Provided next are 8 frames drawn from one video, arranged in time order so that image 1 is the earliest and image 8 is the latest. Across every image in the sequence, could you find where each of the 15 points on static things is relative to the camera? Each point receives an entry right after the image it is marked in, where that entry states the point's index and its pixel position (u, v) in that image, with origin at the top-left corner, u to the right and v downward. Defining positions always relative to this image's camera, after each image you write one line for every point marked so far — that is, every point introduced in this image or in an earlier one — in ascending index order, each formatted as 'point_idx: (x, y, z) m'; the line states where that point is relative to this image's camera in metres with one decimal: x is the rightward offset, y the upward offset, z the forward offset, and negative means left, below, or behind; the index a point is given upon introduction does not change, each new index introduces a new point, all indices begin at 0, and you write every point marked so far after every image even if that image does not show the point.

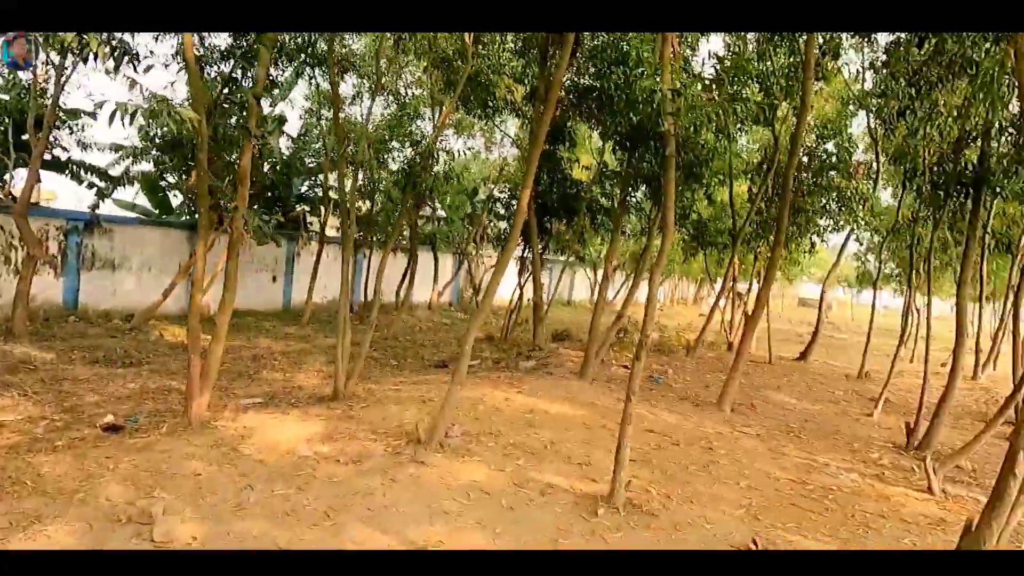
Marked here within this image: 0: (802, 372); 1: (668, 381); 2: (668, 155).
0: (+4.5, -1.3, +10.3) m
1: (+1.9, -1.1, +8.2) m
2: (+1.1, +1.0, +4.8) m
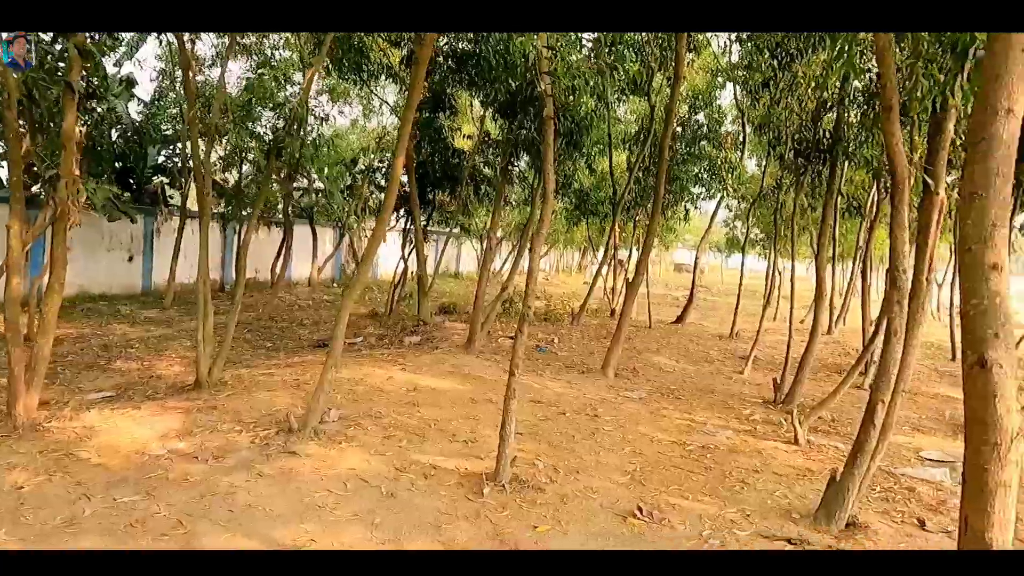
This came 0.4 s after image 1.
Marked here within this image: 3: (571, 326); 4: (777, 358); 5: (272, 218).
0: (+2.7, -0.8, +10.8) m
1: (+0.5, -0.8, +8.2) m
2: (+0.2, +1.2, +4.7) m
3: (+0.9, -0.6, +10.7) m
4: (+3.6, -1.0, +9.1) m
5: (-5.2, +1.5, +14.4) m
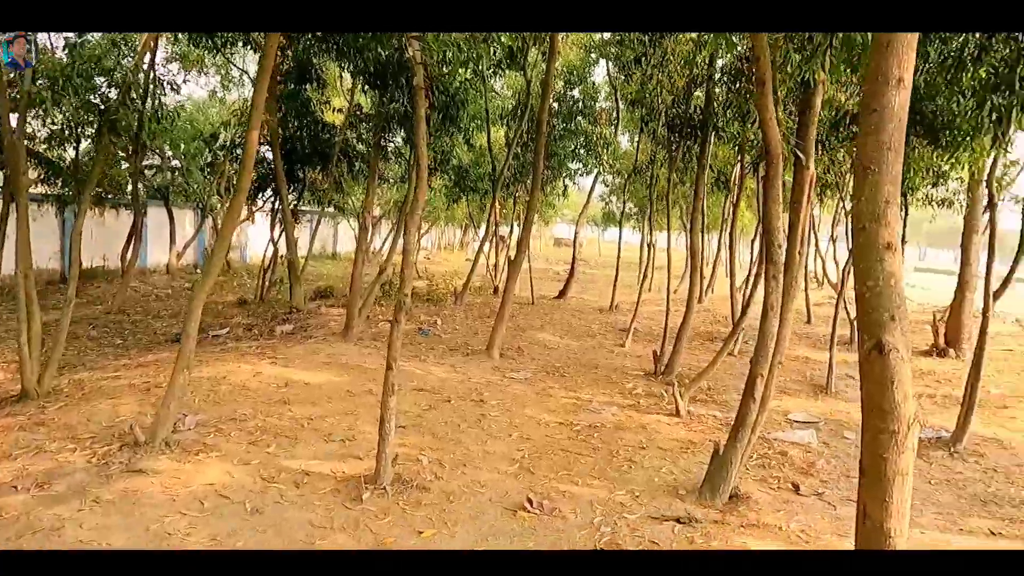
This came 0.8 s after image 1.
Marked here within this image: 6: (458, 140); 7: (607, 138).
0: (+0.8, -0.4, +10.9) m
1: (-0.9, -0.5, +8.0) m
2: (-0.6, +1.3, +4.4) m
3: (-0.9, -0.3, +10.4) m
4: (+2.0, -0.6, +9.3) m
5: (-7.7, +1.7, +13.0) m
6: (-1.0, +2.7, +11.9) m
7: (+1.8, +2.8, +12.4) m
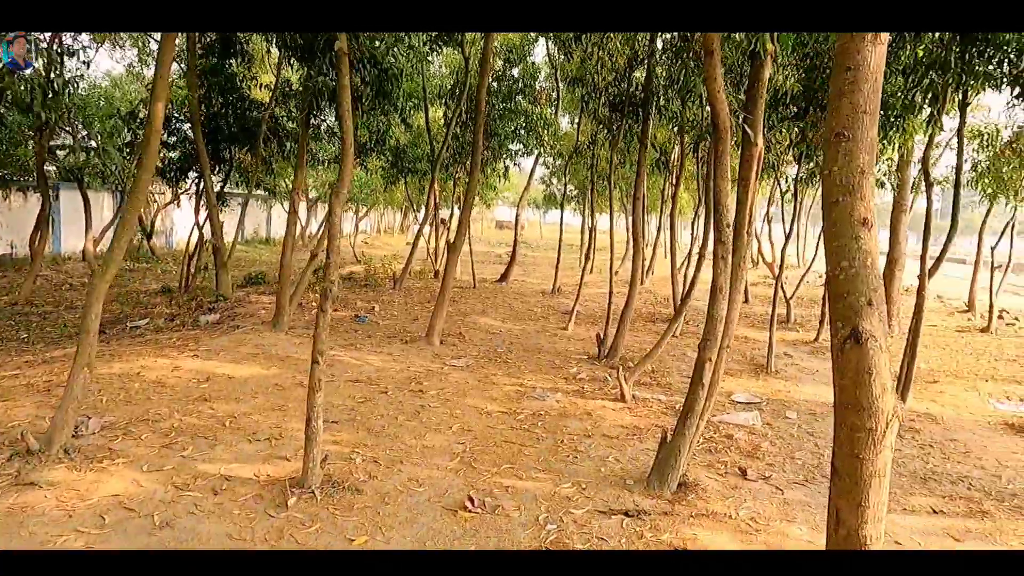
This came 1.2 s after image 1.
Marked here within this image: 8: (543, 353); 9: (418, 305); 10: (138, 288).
0: (-0.1, -0.1, +10.7) m
1: (-1.6, -0.3, +7.7) m
2: (-1.0, +1.4, +4.0) m
3: (-1.8, 0.0, +10.1) m
4: (+1.2, -0.3, +9.3) m
5: (-8.8, +1.9, +12.0) m
6: (-2.0, +2.9, +11.5) m
7: (+0.6, +3.1, +12.2) m
8: (+0.3, -0.6, +6.5) m
9: (-1.2, -0.2, +8.8) m
10: (-6.5, 0.0, +11.5) m
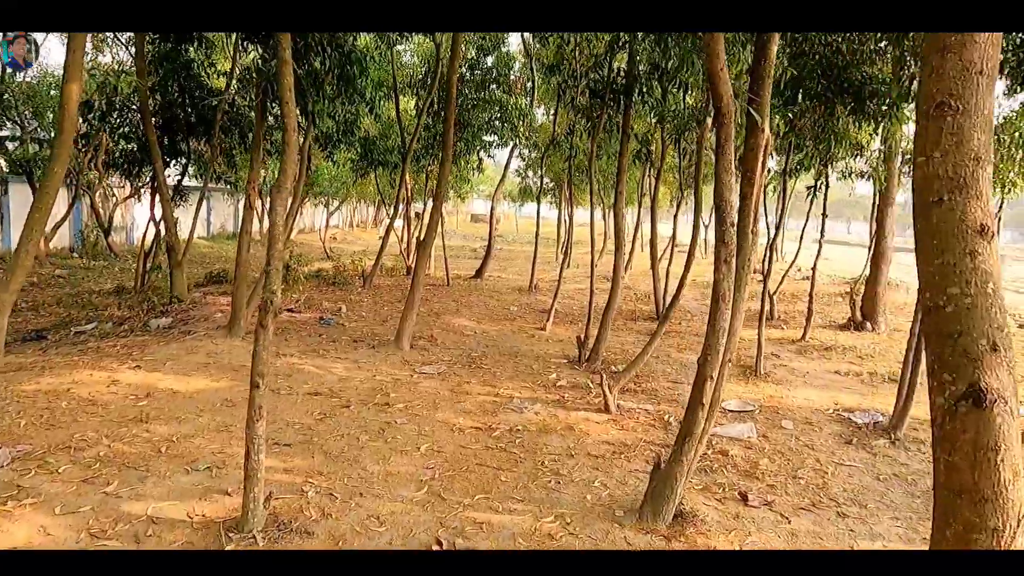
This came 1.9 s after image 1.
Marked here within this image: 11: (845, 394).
0: (-0.5, 0.0, +10.3) m
1: (-1.9, -0.3, +7.2) m
2: (-1.2, +1.4, +3.6) m
3: (-2.2, 0.0, +9.6) m
4: (+0.9, -0.3, +8.9) m
5: (-9.3, +1.9, +11.3) m
6: (-2.5, +3.0, +11.0) m
7: (+0.2, +3.2, +11.8) m
8: (+0.1, -0.6, +6.1) m
9: (-1.6, -0.2, +8.4) m
10: (-6.9, 0.0, +10.8) m
11: (+2.7, -0.9, +5.3) m
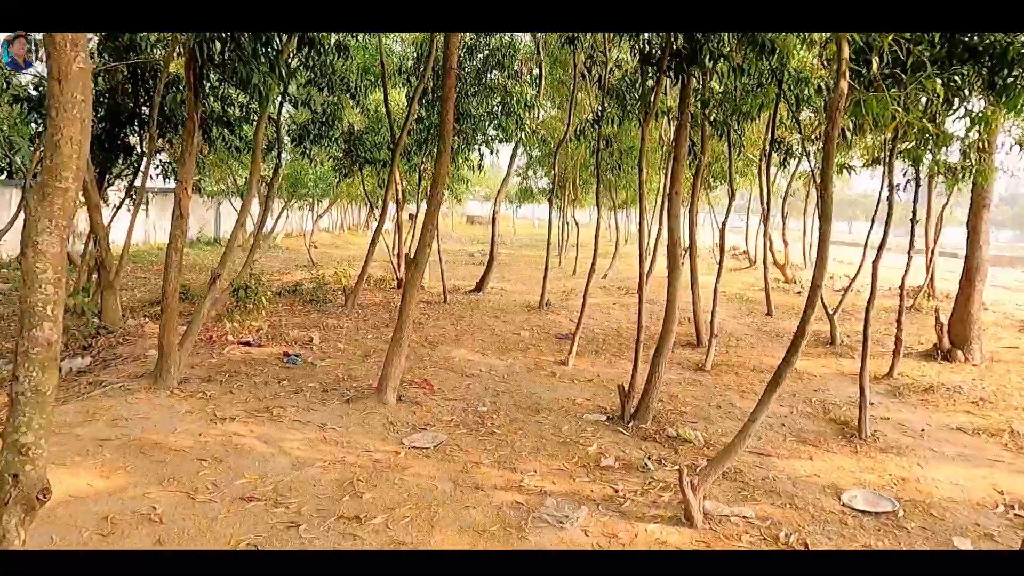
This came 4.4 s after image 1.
0: (-0.4, -0.3, +8.8) m
1: (-1.7, -0.6, +5.7) m
2: (-1.0, +1.1, +2.1) m
3: (-2.1, -0.3, +8.1) m
4: (+1.0, -0.5, +7.4) m
5: (-9.2, +1.6, +9.7) m
6: (-2.4, +2.7, +9.5) m
7: (+0.3, +3.0, +10.3) m
8: (+0.2, -0.9, +4.6) m
9: (-1.4, -0.4, +6.9) m
10: (-6.8, -0.3, +9.3) m
11: (+2.8, -1.1, +3.9) m
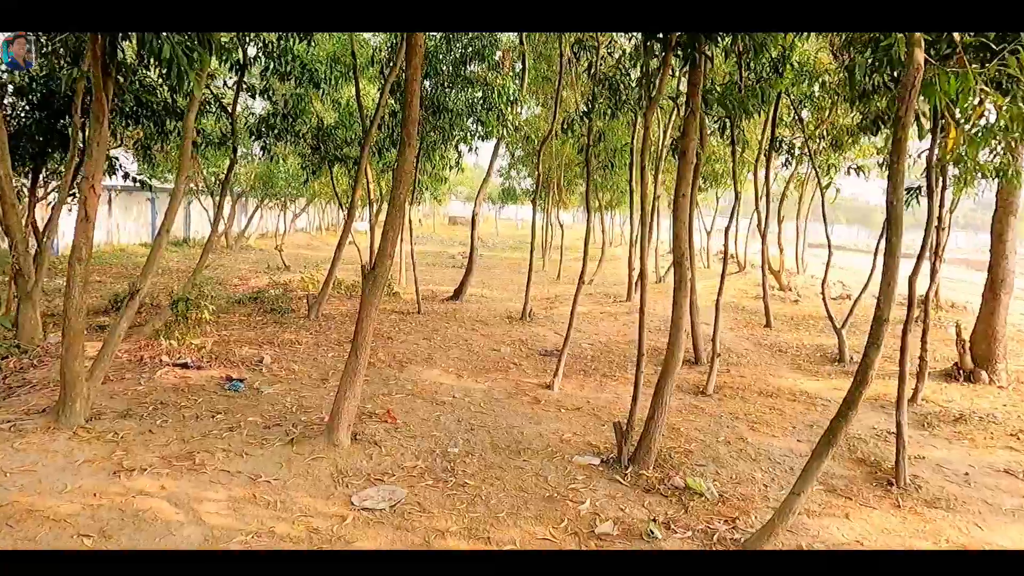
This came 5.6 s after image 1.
0: (-0.6, -0.4, +8.1) m
1: (-1.9, -0.7, +5.0) m
2: (-1.1, +1.0, +1.4) m
3: (-2.3, -0.4, +7.4) m
4: (+0.8, -0.6, +6.8) m
5: (-9.4, +1.5, +8.8) m
6: (-2.6, +2.6, +8.7) m
7: (0.0, +2.8, +9.6) m
8: (+0.1, -1.0, +3.9) m
9: (-1.6, -0.6, +6.1) m
10: (-7.0, -0.4, +8.4) m
11: (+2.7, -1.2, +3.2) m
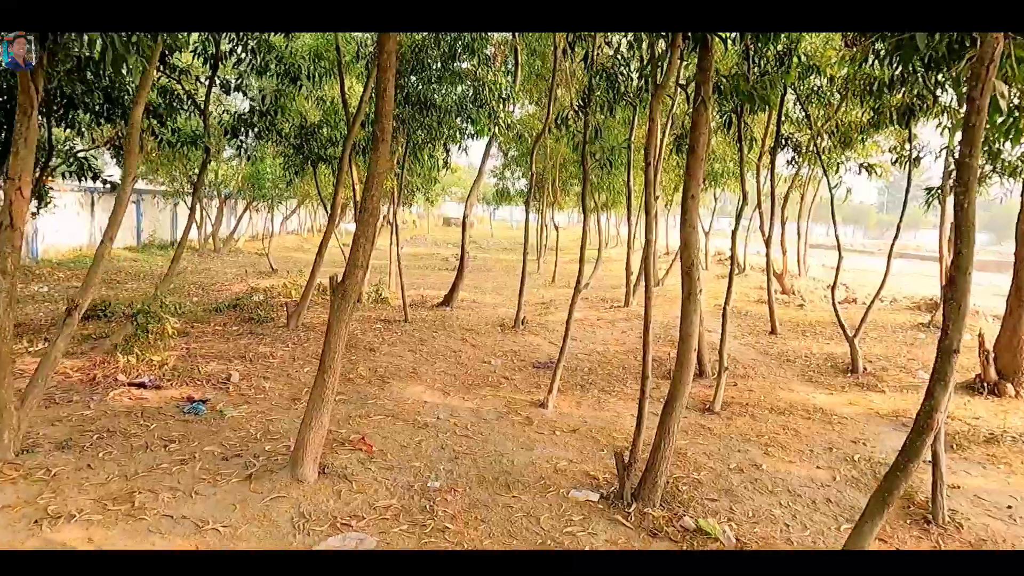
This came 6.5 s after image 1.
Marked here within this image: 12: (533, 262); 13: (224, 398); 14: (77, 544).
0: (-0.7, -0.5, +7.6) m
1: (-2.0, -0.8, +4.5) m
2: (-1.1, +1.0, +0.9) m
3: (-2.4, -0.4, +6.9) m
4: (+0.7, -0.7, +6.3) m
5: (-9.5, +1.4, +8.3) m
6: (-2.7, +2.5, +8.2) m
7: (-0.1, +2.8, +9.1) m
8: (0.0, -1.0, +3.5) m
9: (-1.7, -0.6, +5.7) m
10: (-7.1, -0.5, +7.9) m
11: (+2.7, -1.2, +2.8) m
12: (+0.5, +0.8, +16.9) m
13: (-2.0, -0.8, +4.6) m
14: (-1.7, -1.0, +2.6) m
